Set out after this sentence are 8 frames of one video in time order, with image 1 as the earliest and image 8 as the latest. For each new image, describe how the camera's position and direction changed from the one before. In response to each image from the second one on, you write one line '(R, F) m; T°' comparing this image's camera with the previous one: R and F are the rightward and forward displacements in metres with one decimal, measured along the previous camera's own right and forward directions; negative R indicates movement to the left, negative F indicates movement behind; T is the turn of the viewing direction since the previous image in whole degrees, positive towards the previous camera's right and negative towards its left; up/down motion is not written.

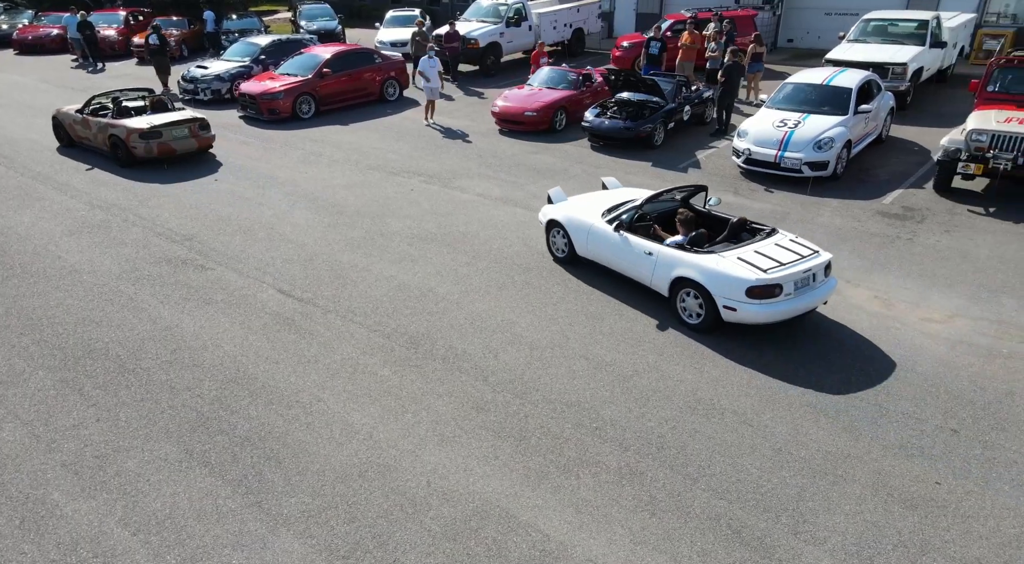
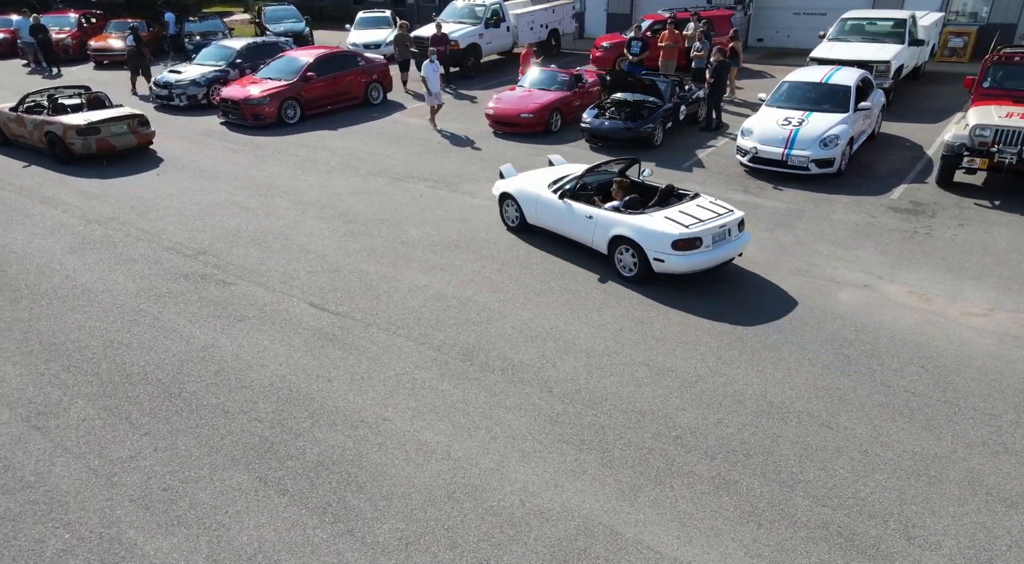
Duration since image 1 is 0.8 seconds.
(-0.9, +0.1) m; +3°
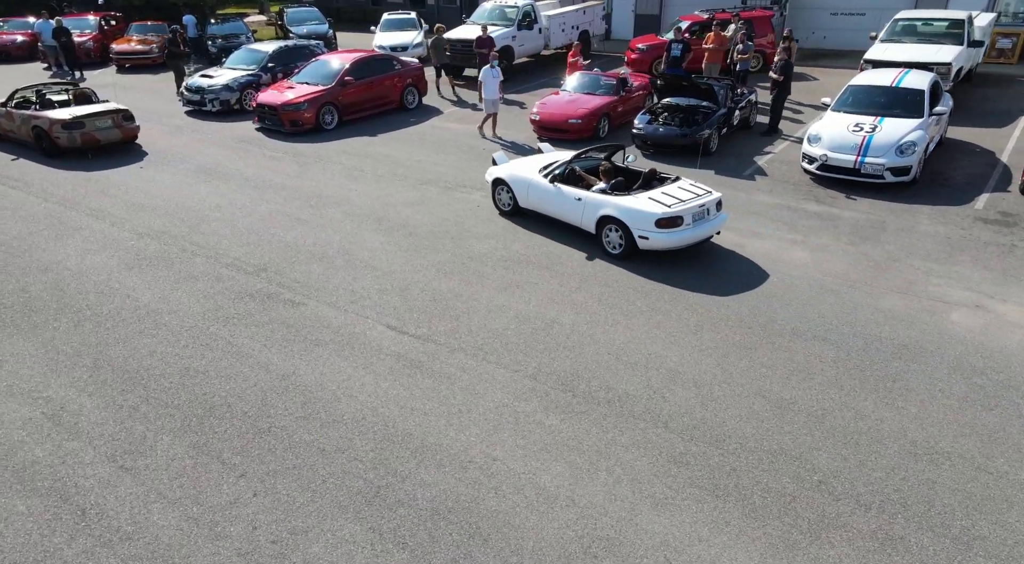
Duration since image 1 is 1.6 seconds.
(-0.9, +0.4) m; -1°
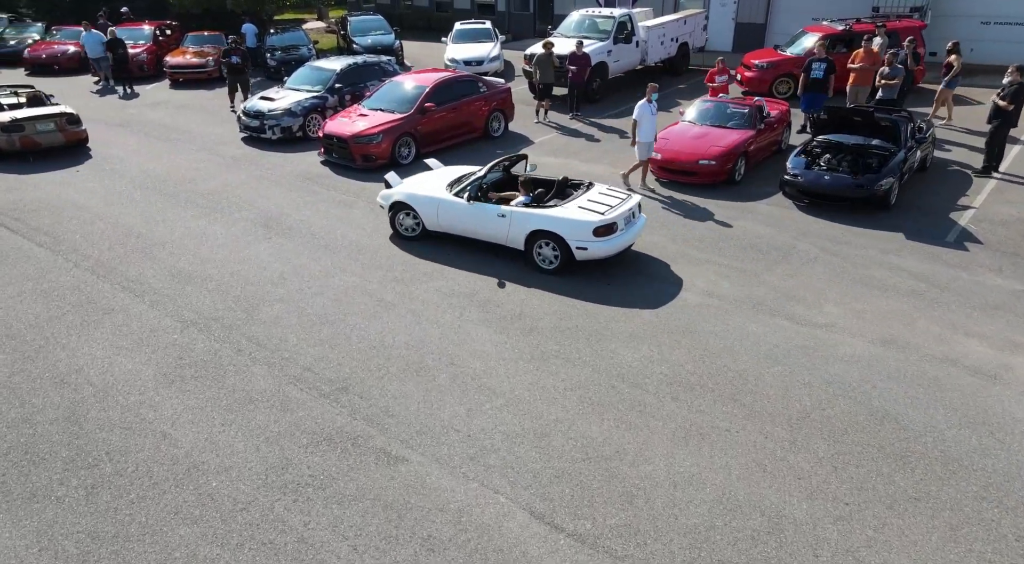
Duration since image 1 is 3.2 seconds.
(-1.2, +2.4) m; -4°
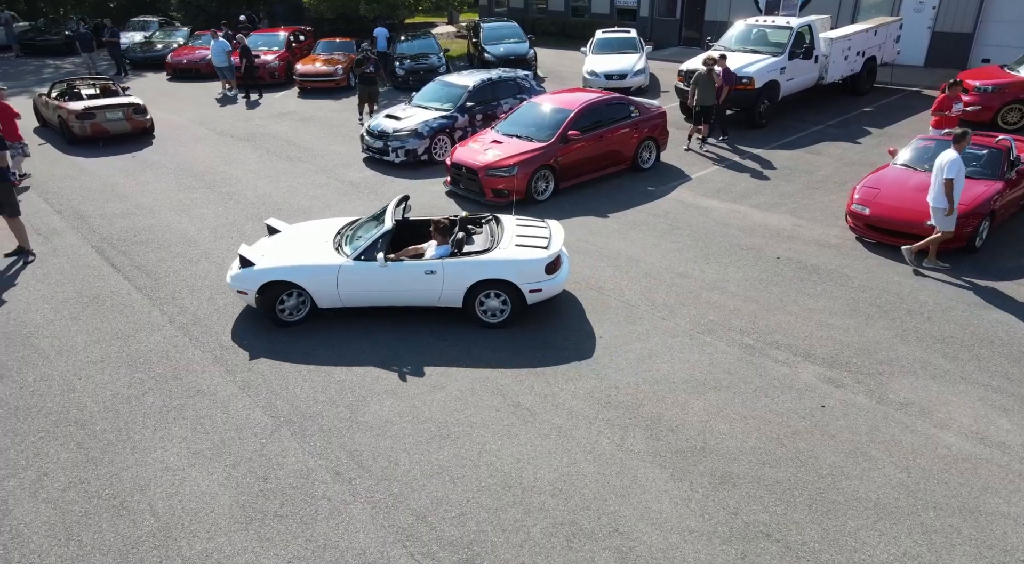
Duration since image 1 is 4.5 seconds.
(-0.7, +1.9) m; -9°
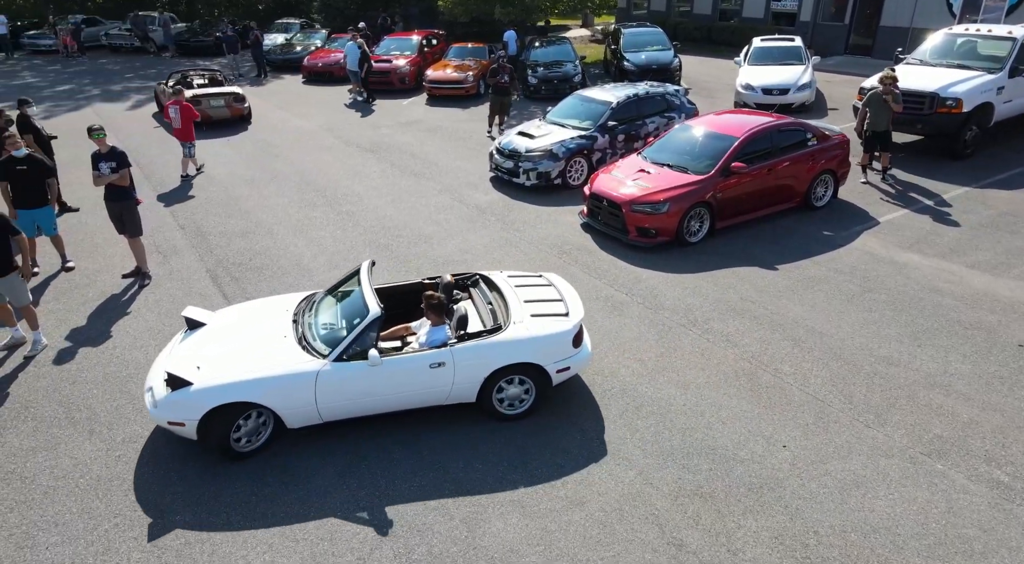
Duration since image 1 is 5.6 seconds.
(-0.5, +1.4) m; -9°
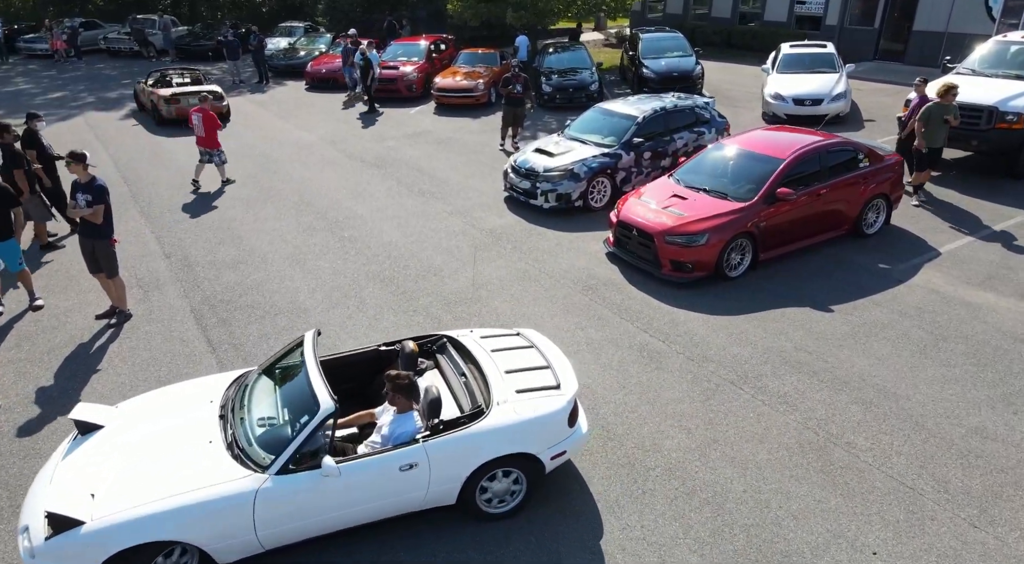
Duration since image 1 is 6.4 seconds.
(-0.2, +1.0) m; 0°
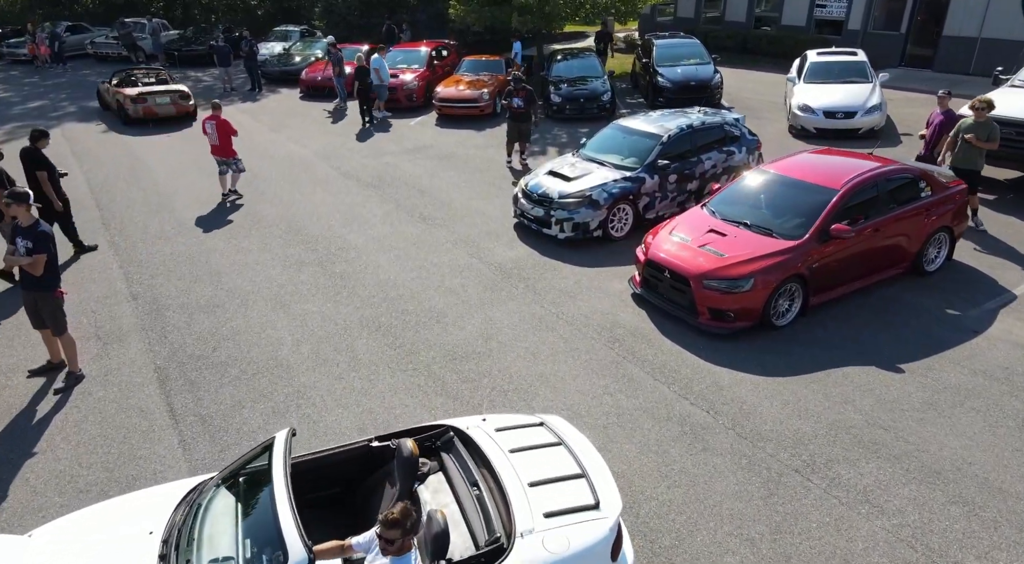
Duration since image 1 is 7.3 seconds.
(-0.2, +1.2) m; 0°
